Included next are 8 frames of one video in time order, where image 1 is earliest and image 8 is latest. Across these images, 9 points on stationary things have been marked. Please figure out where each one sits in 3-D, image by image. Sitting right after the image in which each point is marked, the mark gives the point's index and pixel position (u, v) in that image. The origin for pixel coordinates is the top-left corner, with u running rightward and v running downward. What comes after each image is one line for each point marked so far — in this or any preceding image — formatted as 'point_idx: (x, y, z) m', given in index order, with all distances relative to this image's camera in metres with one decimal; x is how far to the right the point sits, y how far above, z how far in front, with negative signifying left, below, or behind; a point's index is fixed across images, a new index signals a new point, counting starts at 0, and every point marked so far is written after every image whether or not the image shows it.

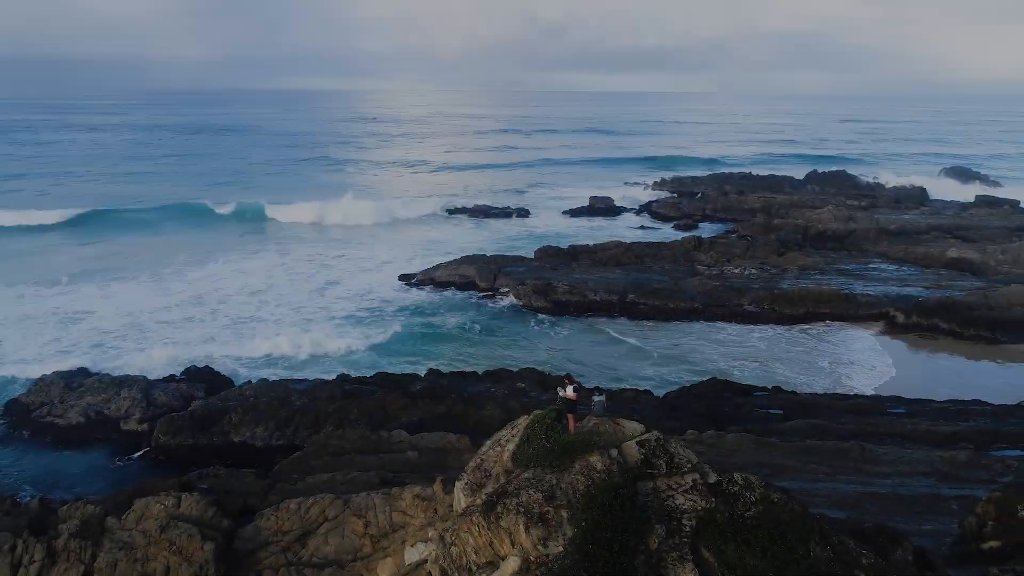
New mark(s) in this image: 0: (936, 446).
0: (+9.3, -3.5, +15.7) m
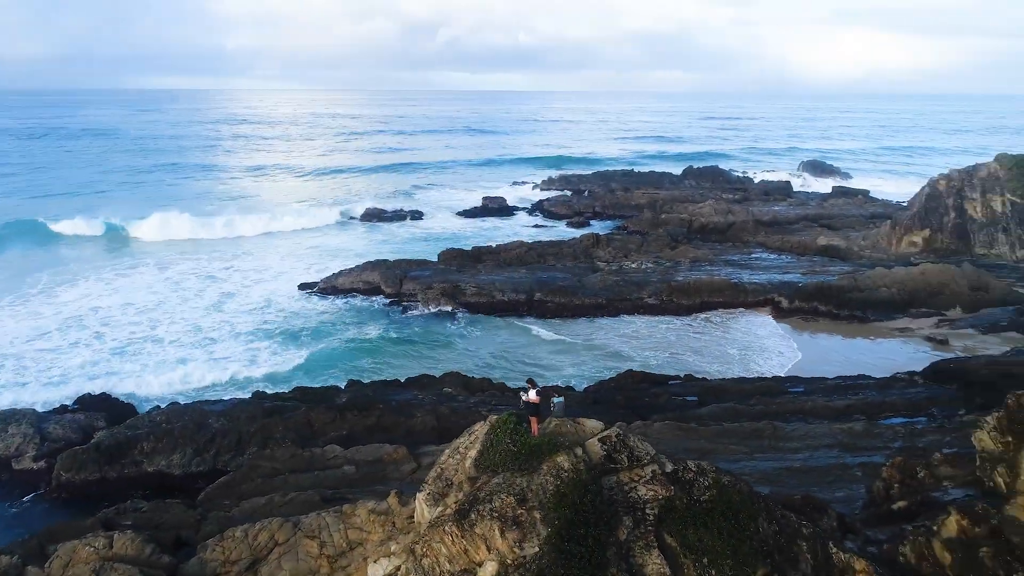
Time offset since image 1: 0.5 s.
0: (+7.8, -3.2, +17.3) m
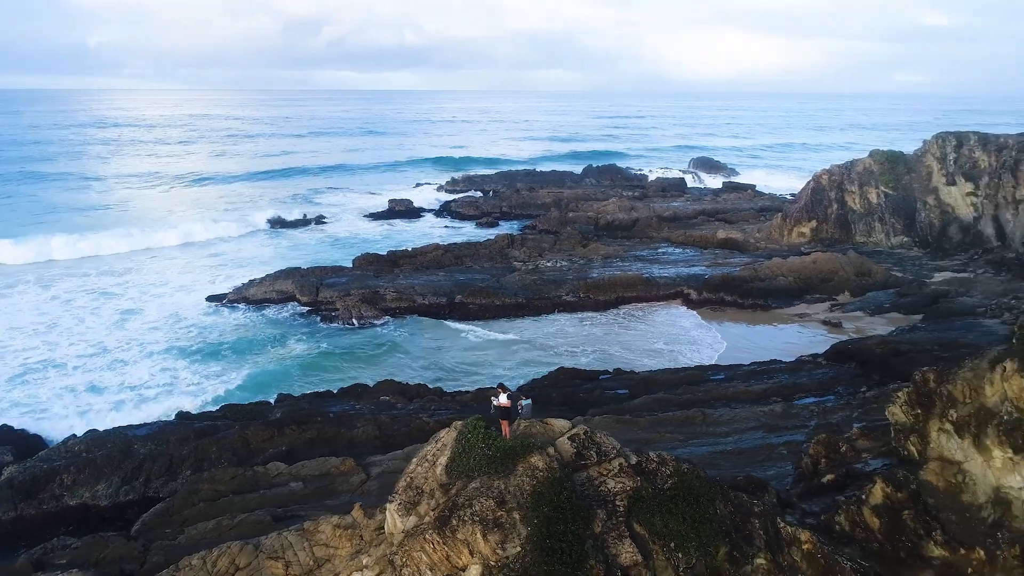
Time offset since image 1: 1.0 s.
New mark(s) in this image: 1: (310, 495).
0: (+6.3, -3.0, +18.5) m
1: (-3.9, -4.0, +13.8) m
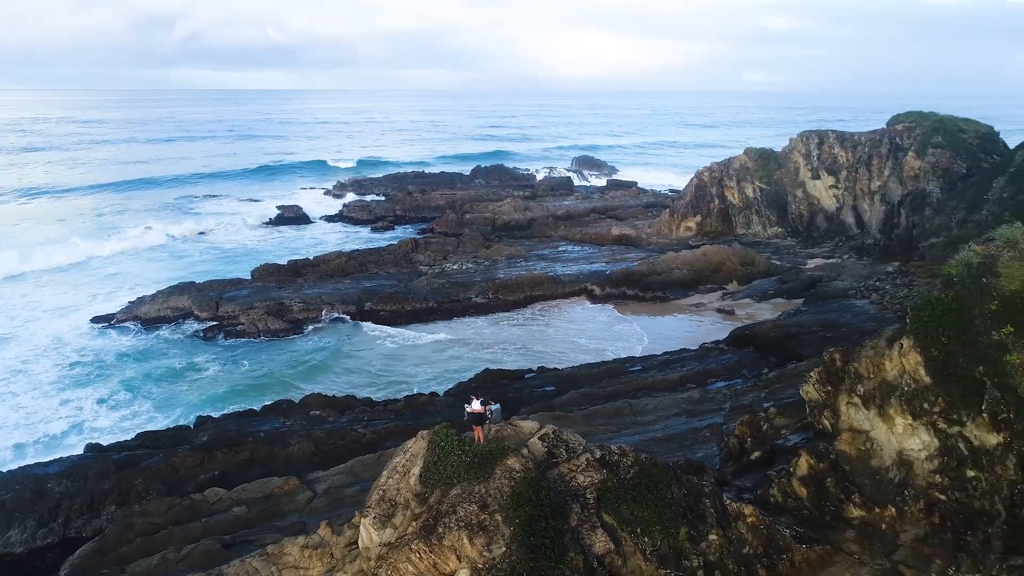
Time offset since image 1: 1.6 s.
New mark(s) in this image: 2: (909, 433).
0: (+4.4, -2.8, +19.7) m
1: (-4.8, -4.3, +13.4) m
2: (+7.2, -2.6, +13.0) m
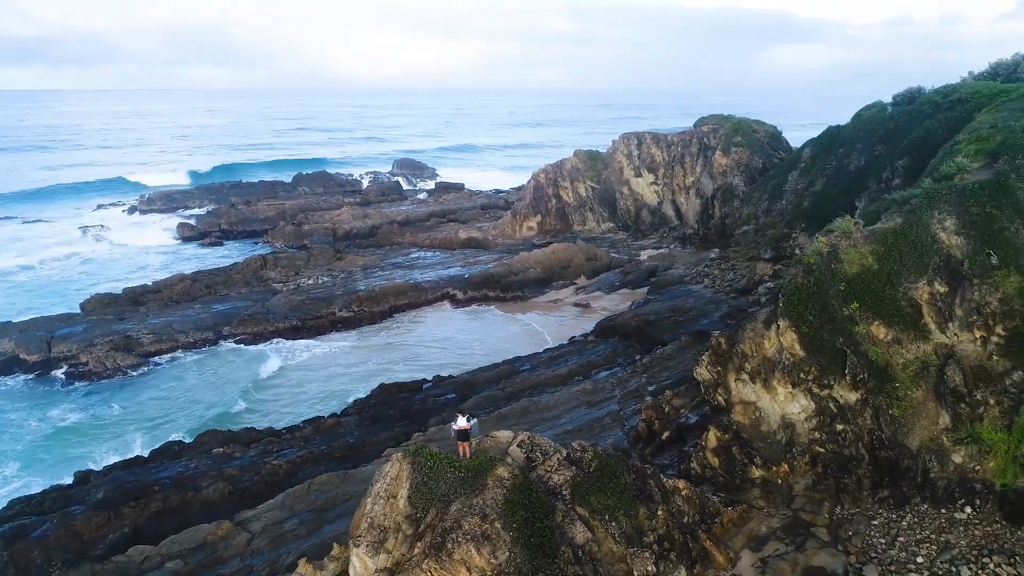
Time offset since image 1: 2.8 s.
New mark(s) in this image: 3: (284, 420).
0: (+1.6, -2.8, +21.1) m
1: (-5.6, -5.0, +12.7) m
2: (+5.9, -2.4, +15.4) m
3: (-6.3, -3.7, +19.7) m
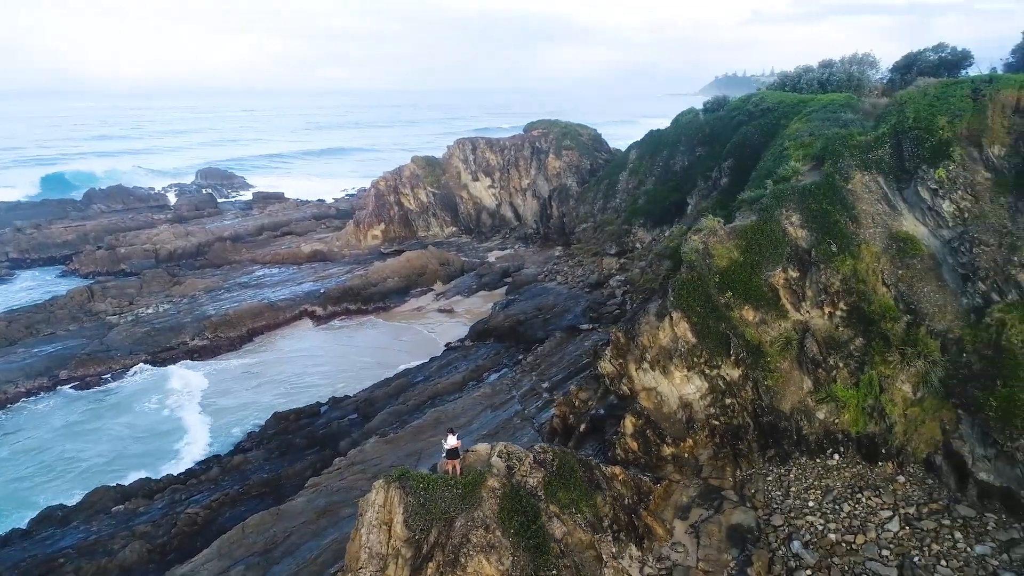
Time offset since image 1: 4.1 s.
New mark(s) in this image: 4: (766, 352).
0: (-1.5, -3.1, +21.7) m
1: (-5.9, -5.7, +11.7) m
2: (+4.2, -2.3, +17.3) m
3: (-8.6, -4.5, +18.3) m
4: (+6.2, -1.6, +17.6) m
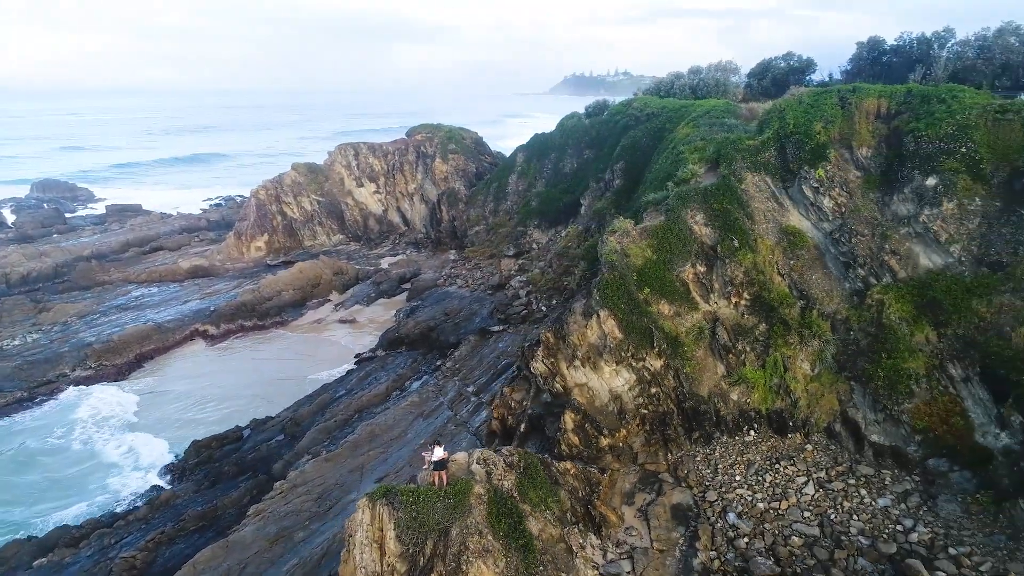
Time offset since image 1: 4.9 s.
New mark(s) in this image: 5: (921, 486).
0: (-3.7, -3.4, +21.6) m
1: (-6.1, -6.2, +11.0) m
2: (+2.6, -2.2, +18.4) m
3: (-10.0, -5.2, +17.0) m
4: (+4.5, -1.4, +19.0) m
5: (+9.0, -4.4, +15.7) m
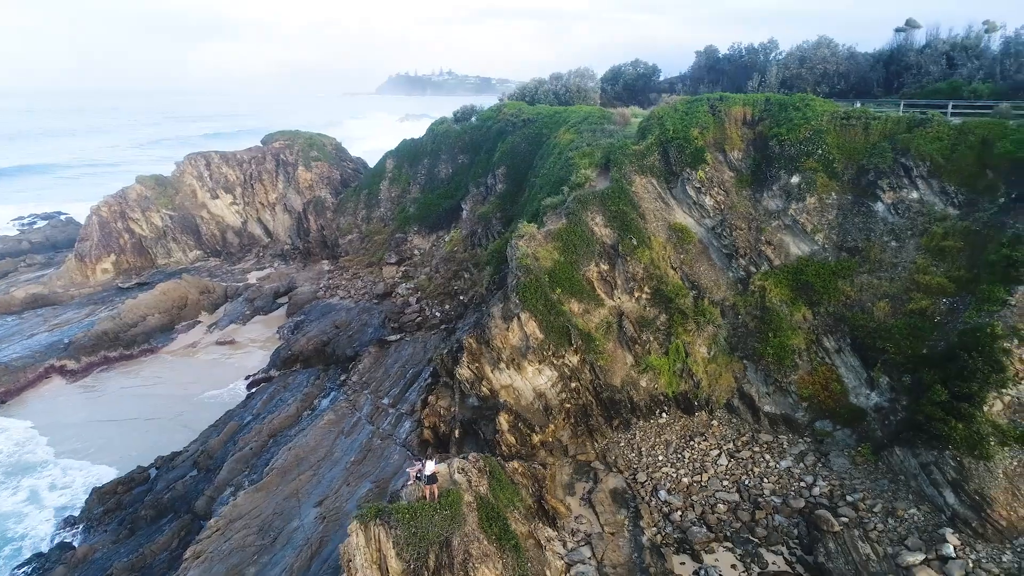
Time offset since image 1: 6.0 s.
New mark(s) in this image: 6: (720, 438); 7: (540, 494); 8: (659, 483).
0: (-6.1, -3.9, +21.0) m
1: (-5.9, -6.8, +10.1) m
2: (+0.7, -2.3, +19.2) m
3: (-11.1, -6.1, +15.1) m
4: (+2.4, -1.4, +20.2) m
5: (+7.6, -4.0, +18.1) m
6: (+5.5, -4.0, +18.9) m
7: (+0.6, -4.6, +15.8) m
8: (+3.6, -4.7, +17.4) m
